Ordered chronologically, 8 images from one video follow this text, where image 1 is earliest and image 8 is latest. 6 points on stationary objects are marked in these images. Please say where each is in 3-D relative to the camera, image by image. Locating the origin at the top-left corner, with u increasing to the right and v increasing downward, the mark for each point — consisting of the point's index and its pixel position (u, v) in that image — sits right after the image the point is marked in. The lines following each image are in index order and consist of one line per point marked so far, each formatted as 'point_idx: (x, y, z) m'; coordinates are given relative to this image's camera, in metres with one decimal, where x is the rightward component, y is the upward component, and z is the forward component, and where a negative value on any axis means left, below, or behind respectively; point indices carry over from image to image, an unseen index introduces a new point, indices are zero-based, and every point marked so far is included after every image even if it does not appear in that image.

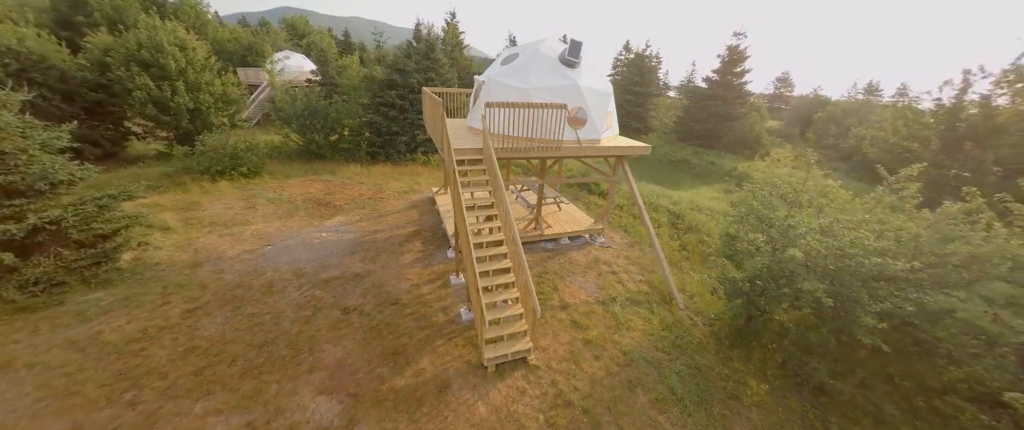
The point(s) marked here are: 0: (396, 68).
0: (-5.9, +7.6, +16.7) m
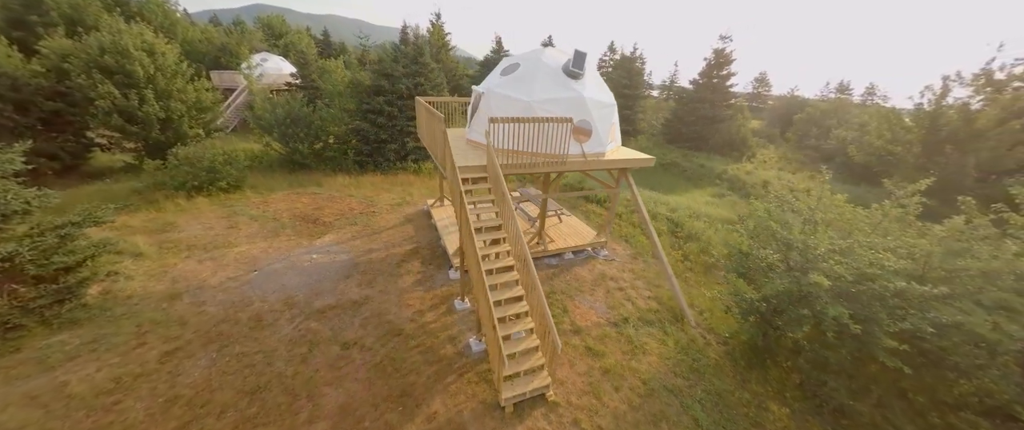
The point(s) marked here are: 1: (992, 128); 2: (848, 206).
0: (-6.3, +7.0, +16.0) m
1: (+18.8, +3.4, +12.6) m
2: (+7.4, +0.1, +7.1) m
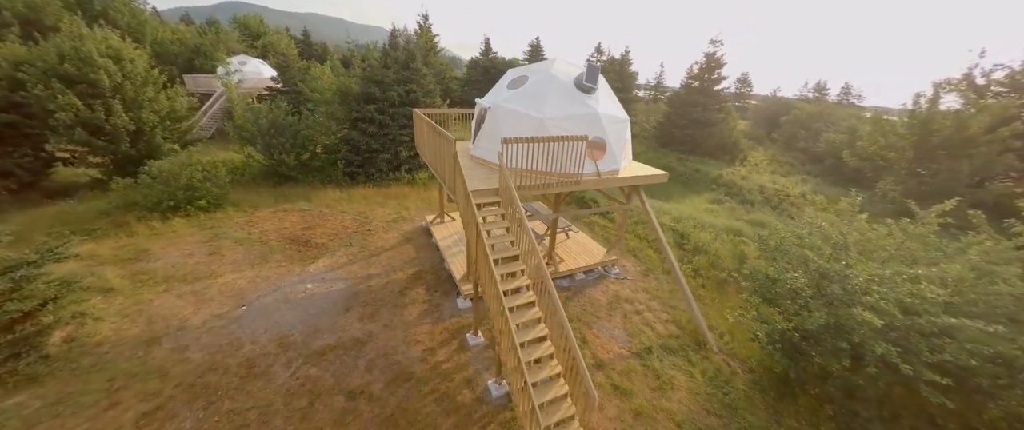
0: (-6.5, +6.4, +15.3) m
1: (+18.8, +3.2, +12.9) m
2: (+7.7, -0.3, +6.9) m
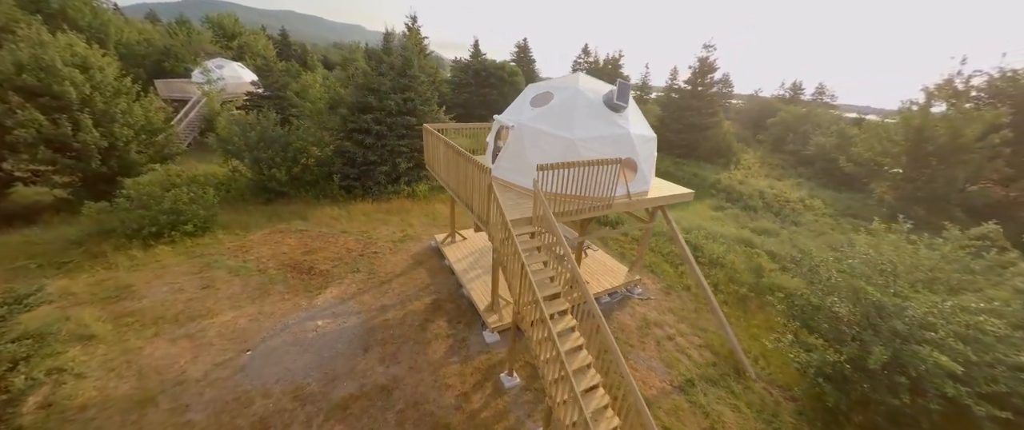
0: (-6.4, +5.7, +14.5) m
1: (+19.1, +3.0, +13.3) m
2: (+8.4, -0.7, +6.8) m
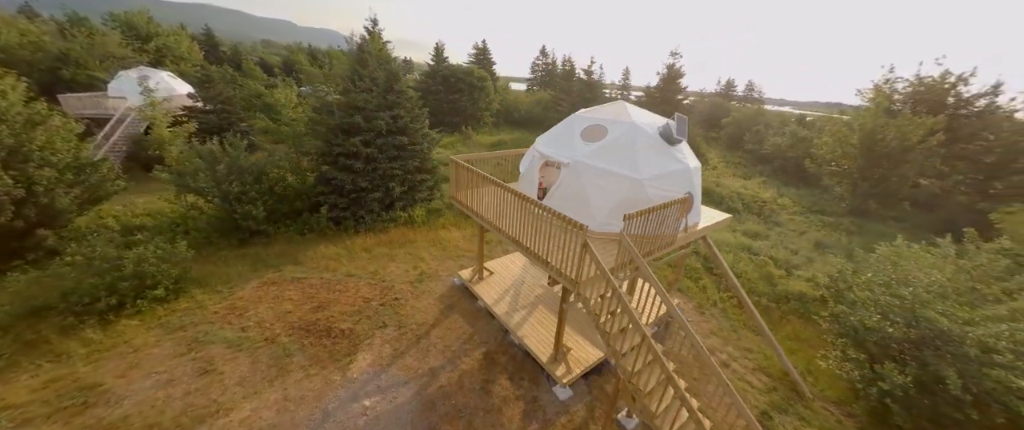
0: (-6.4, +4.4, +13.1) m
1: (+19.1, +3.4, +15.3) m
2: (+9.6, -1.1, +7.5) m
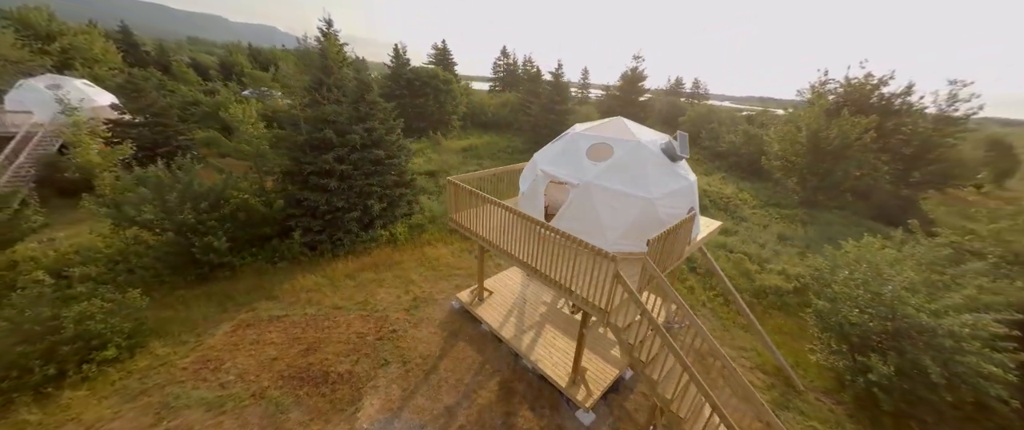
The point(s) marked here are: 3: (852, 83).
0: (-7.0, +3.6, +12.0) m
1: (+18.1, +3.9, +17.2) m
2: (+9.8, -1.1, +8.4) m
3: (+20.7, +8.0, +19.7) m
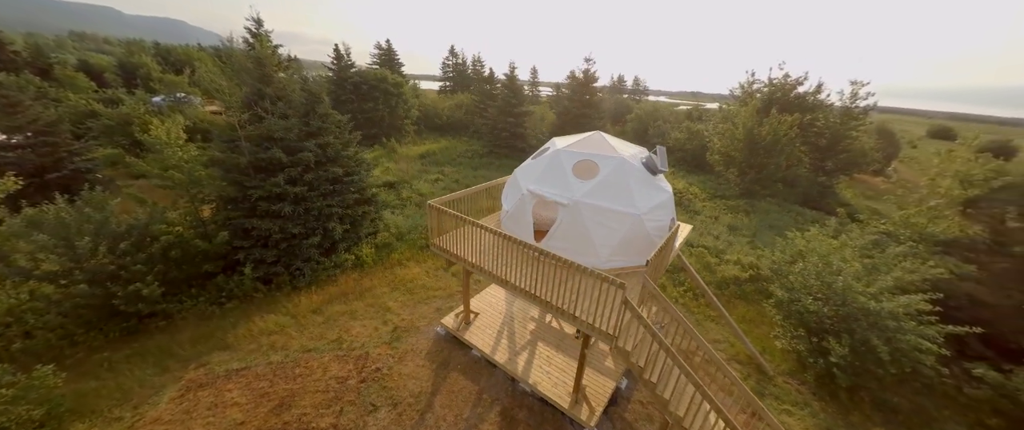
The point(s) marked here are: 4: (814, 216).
0: (-8.1, +2.6, +10.7) m
1: (+16.0, +4.7, +19.3) m
2: (+9.3, -0.9, +9.5) m
3: (+17.9, +8.9, +22.1) m
4: (+16.9, -0.1, +18.2) m
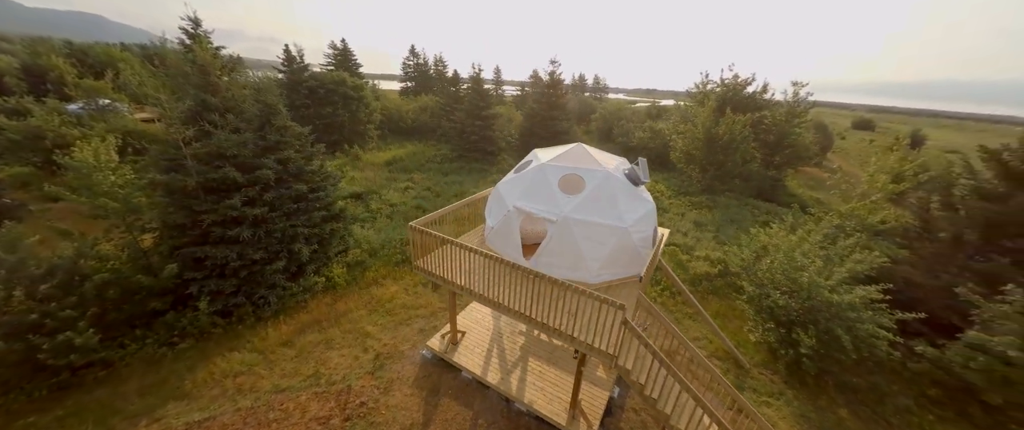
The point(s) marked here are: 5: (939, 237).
0: (-8.8, +1.8, +9.7) m
1: (+14.2, +5.1, +20.5) m
2: (+8.8, -0.8, +10.2) m
3: (+15.7, +9.4, +23.5) m
4: (+15.5, +0.4, +19.6) m
5: (+11.5, -0.6, +8.7) m
